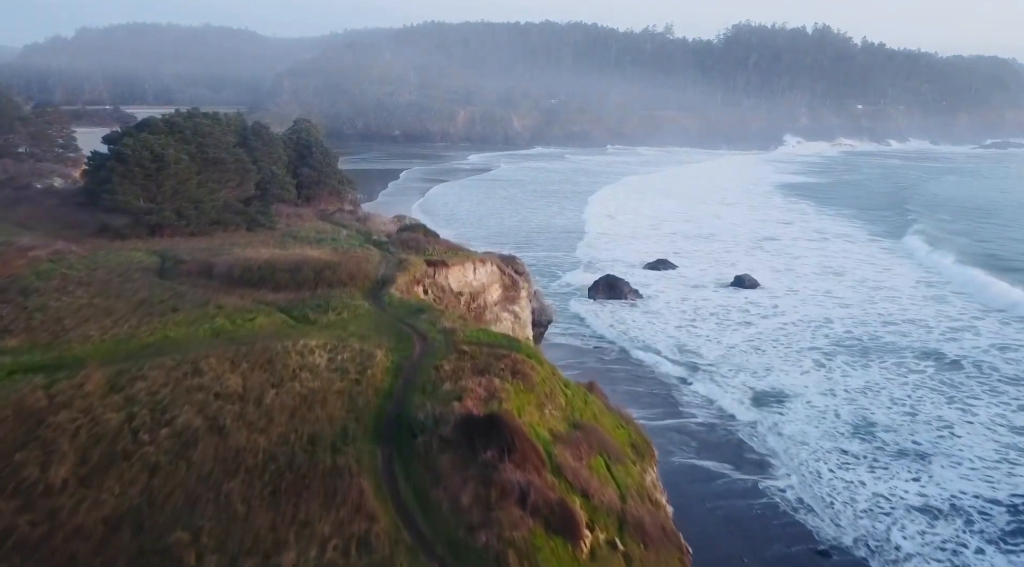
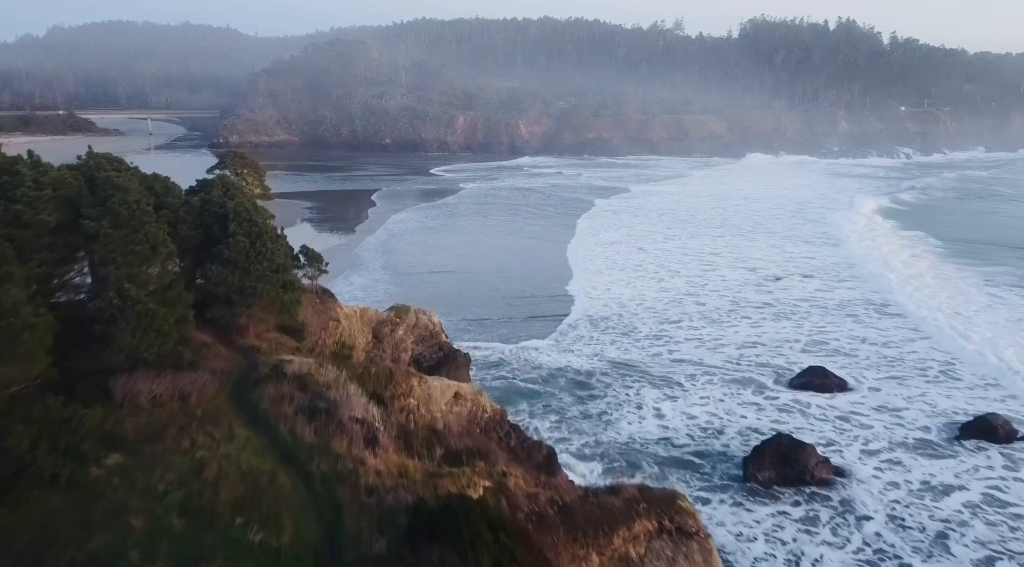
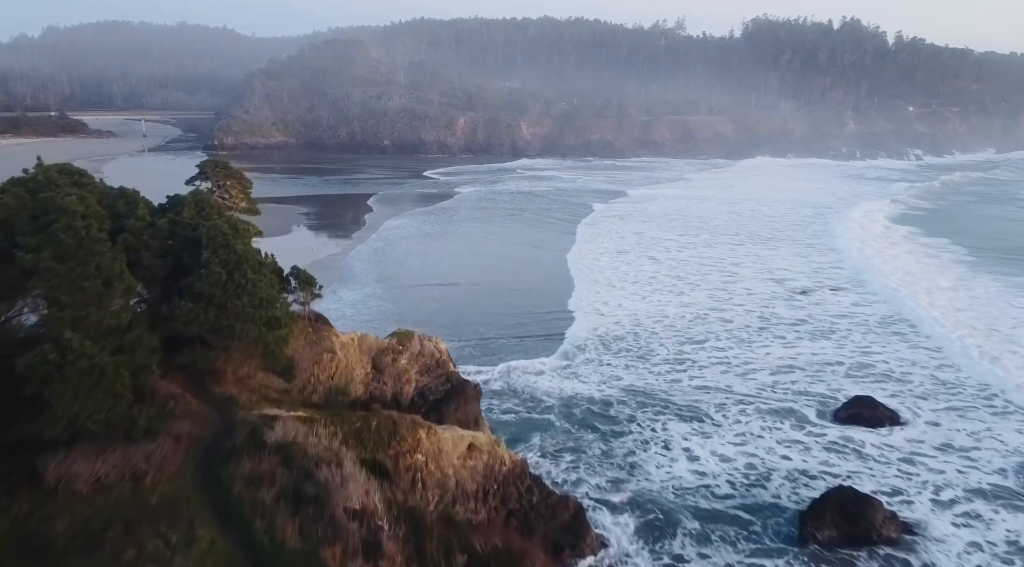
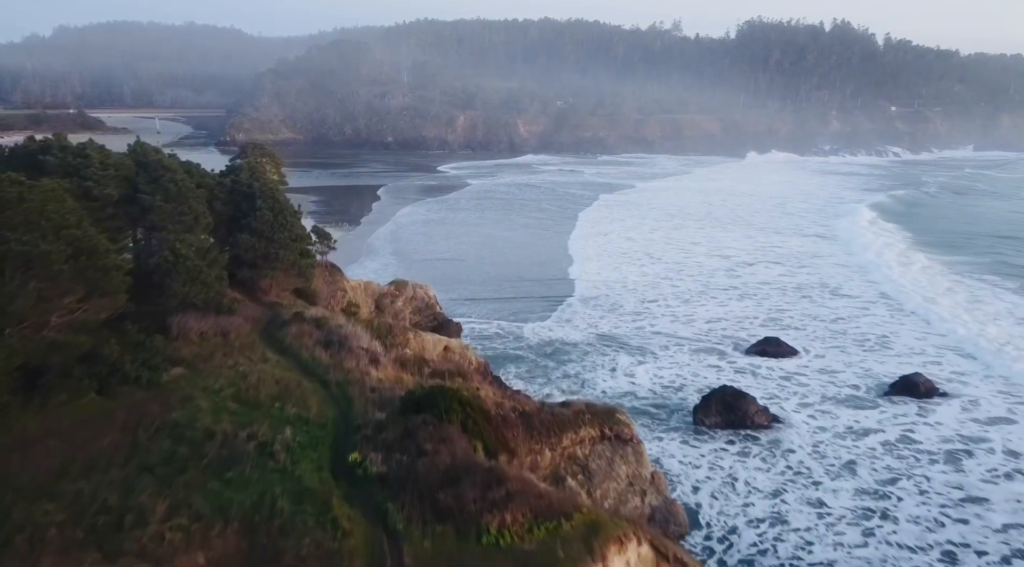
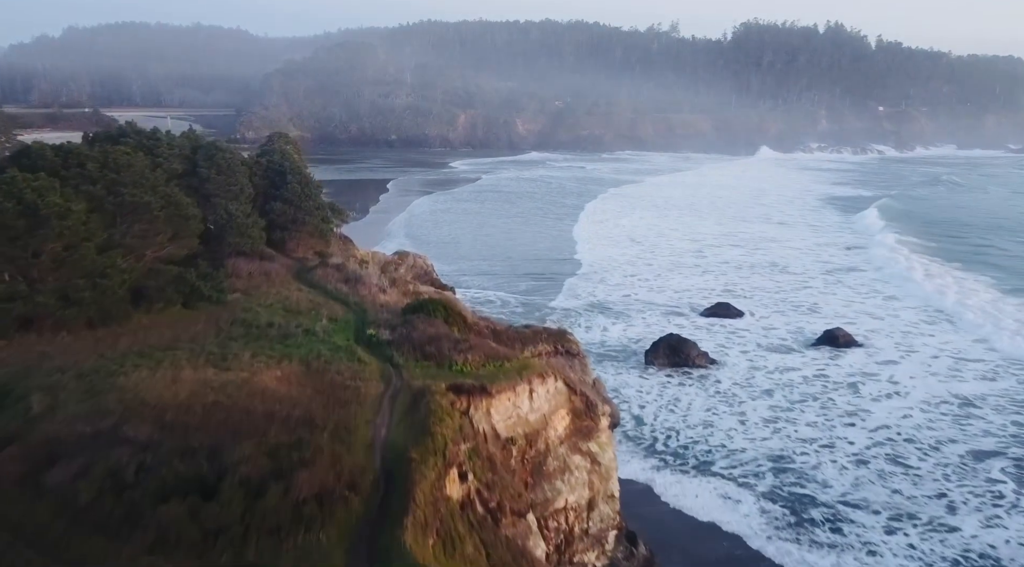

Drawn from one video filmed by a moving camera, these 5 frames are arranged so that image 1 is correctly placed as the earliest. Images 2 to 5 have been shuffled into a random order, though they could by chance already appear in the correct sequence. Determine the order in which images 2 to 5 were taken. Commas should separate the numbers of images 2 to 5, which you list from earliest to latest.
5, 4, 2, 3
